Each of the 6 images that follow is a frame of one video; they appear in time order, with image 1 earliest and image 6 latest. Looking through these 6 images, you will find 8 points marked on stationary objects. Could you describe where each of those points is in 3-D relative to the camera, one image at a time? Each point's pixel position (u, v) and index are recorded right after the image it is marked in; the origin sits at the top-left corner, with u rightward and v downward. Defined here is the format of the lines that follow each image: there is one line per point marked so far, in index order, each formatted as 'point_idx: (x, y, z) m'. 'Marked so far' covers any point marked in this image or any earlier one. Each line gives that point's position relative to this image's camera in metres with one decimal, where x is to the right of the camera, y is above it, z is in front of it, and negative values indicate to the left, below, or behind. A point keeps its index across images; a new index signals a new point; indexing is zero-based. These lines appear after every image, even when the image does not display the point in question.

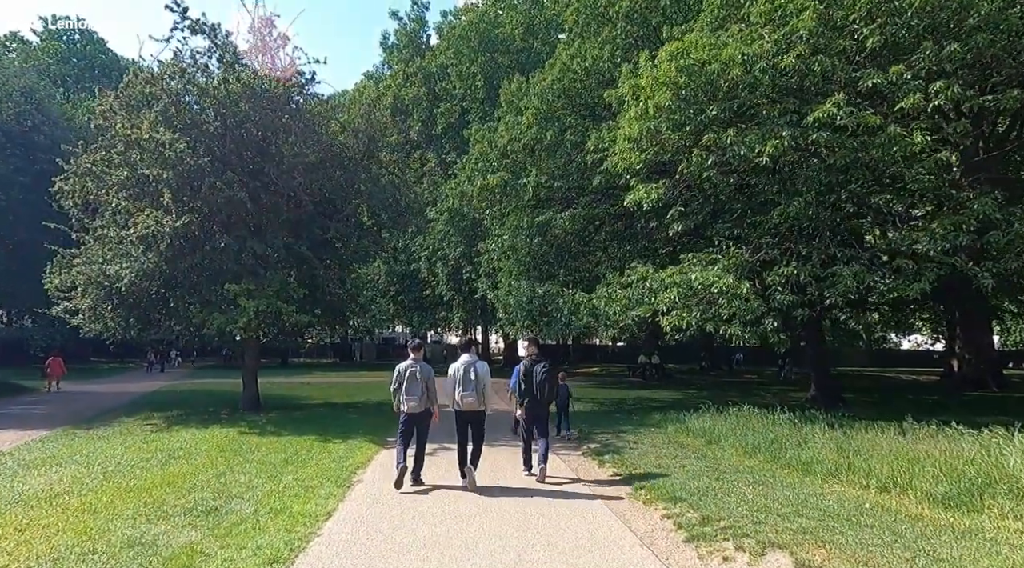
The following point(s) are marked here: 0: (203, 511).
0: (-3.0, -2.2, +7.4) m
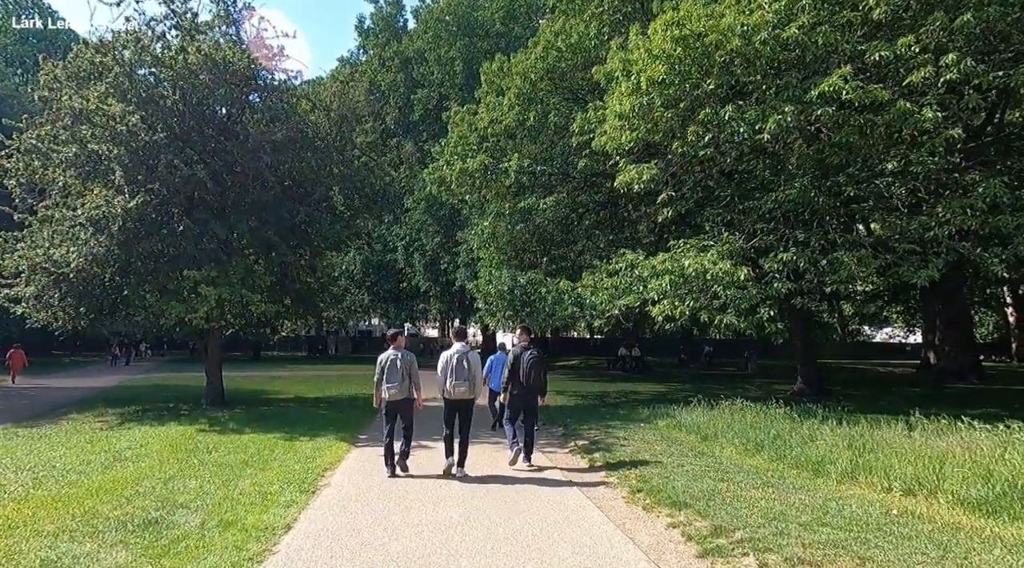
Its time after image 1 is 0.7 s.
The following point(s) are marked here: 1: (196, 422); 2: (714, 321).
0: (-3.1, -2.0, +6.4) m
1: (-5.8, -2.5, +14.2) m
2: (+3.5, -0.6, +13.5) m
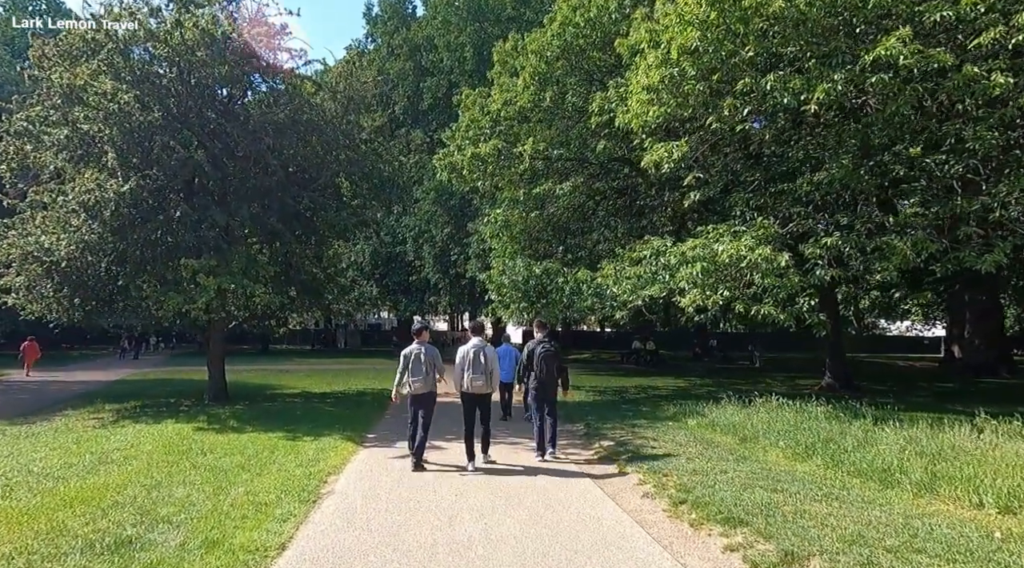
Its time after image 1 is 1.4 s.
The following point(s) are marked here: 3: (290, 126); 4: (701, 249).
0: (-2.9, -1.9, +5.6) m
1: (-5.5, -2.3, +13.4) m
2: (+3.8, -0.4, +12.5) m
3: (-4.7, +3.3, +16.5) m
4: (+3.0, +0.5, +12.3) m
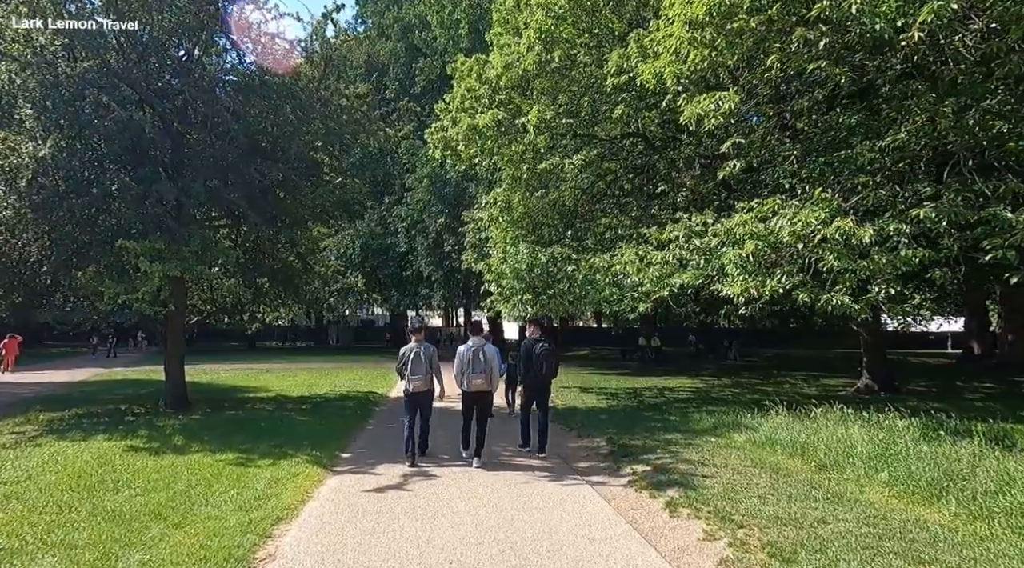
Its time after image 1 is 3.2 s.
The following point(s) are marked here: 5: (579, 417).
0: (-2.7, -1.7, +3.2) m
1: (-5.4, -2.1, +11.0) m
2: (+3.9, -0.2, +10.2) m
3: (-4.6, +3.5, +14.1) m
4: (+3.1, +0.7, +10.0) m
5: (+1.2, -2.4, +14.2) m
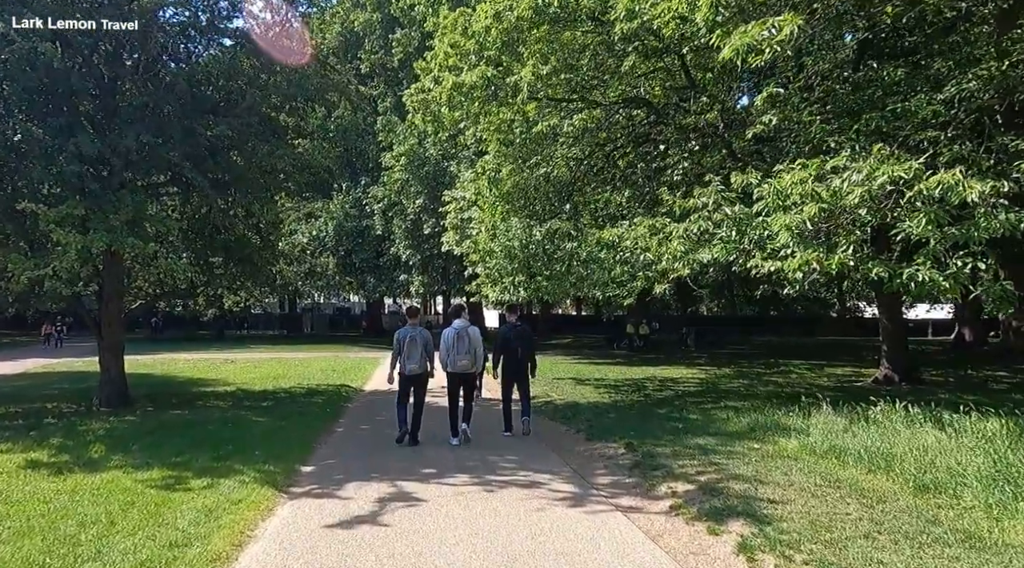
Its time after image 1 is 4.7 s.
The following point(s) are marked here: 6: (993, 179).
0: (-2.5, -1.5, +1.2) m
1: (-5.4, -1.8, +8.9) m
2: (+3.9, 0.0, +8.3) m
3: (-4.7, +3.9, +11.9) m
4: (+3.1, +1.0, +8.1) m
5: (+1.1, -2.1, +12.3) m
6: (+4.6, +1.0, +7.5) m
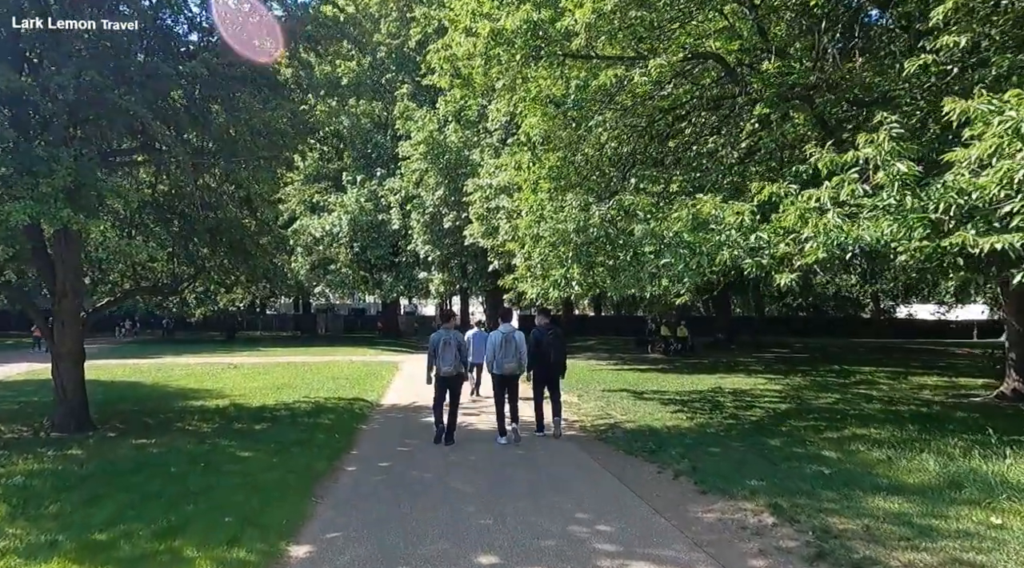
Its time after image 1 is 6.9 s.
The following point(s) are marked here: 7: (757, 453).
0: (-1.9, -1.4, -1.8) m
1: (-4.7, -1.7, +6.0) m
2: (+4.6, +0.2, +5.3) m
3: (-3.9, +4.0, +9.0) m
4: (+3.8, +1.2, +5.1) m
5: (+1.9, -2.0, +9.3) m
6: (+5.3, +1.1, +4.4) m
7: (+2.7, -1.9, +8.7) m
